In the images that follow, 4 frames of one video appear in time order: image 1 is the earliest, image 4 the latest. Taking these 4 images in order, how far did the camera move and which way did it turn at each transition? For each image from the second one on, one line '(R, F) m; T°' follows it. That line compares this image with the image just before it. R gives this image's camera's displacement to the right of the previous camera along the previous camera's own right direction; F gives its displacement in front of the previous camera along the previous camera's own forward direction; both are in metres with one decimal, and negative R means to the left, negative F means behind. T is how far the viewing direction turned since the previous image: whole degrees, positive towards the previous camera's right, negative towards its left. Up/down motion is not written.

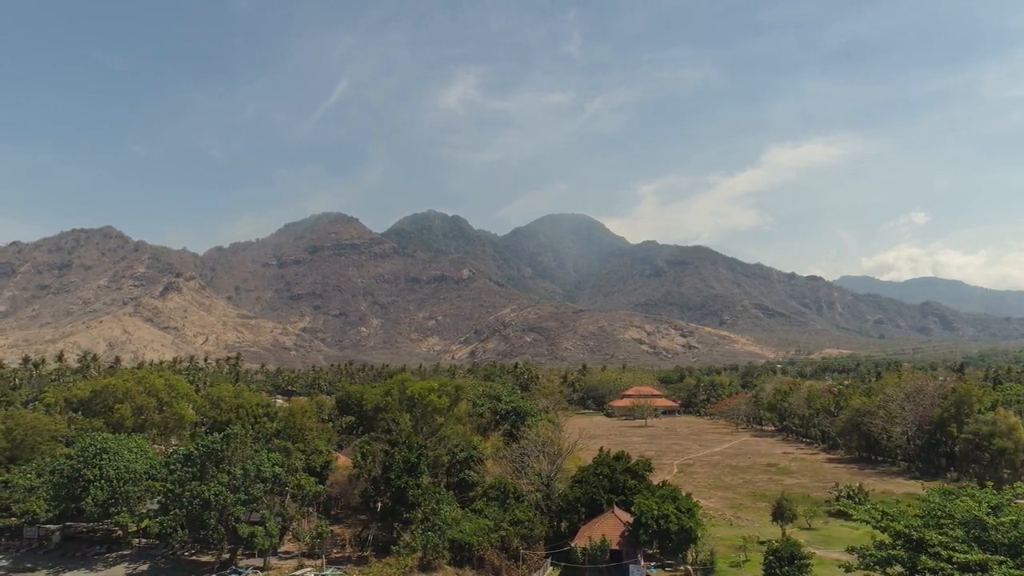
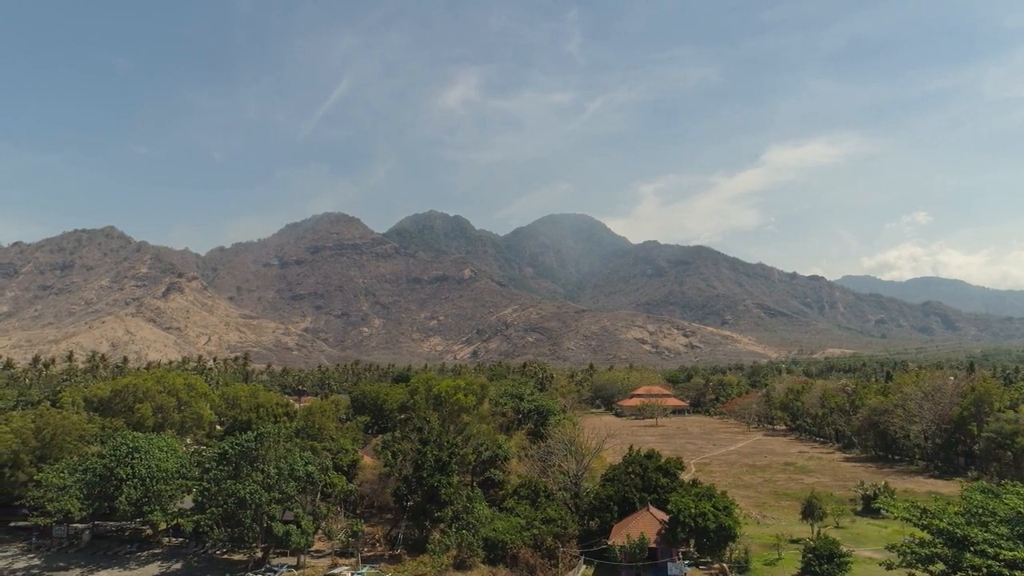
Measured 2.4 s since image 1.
(-1.7, 0.0) m; 0°
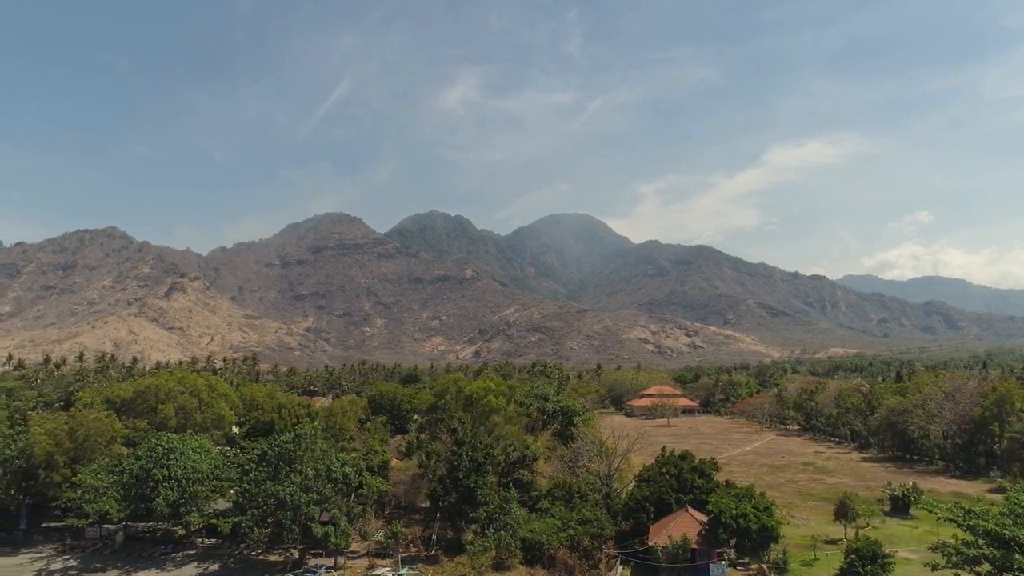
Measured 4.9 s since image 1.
(-1.9, 0.0) m; 0°
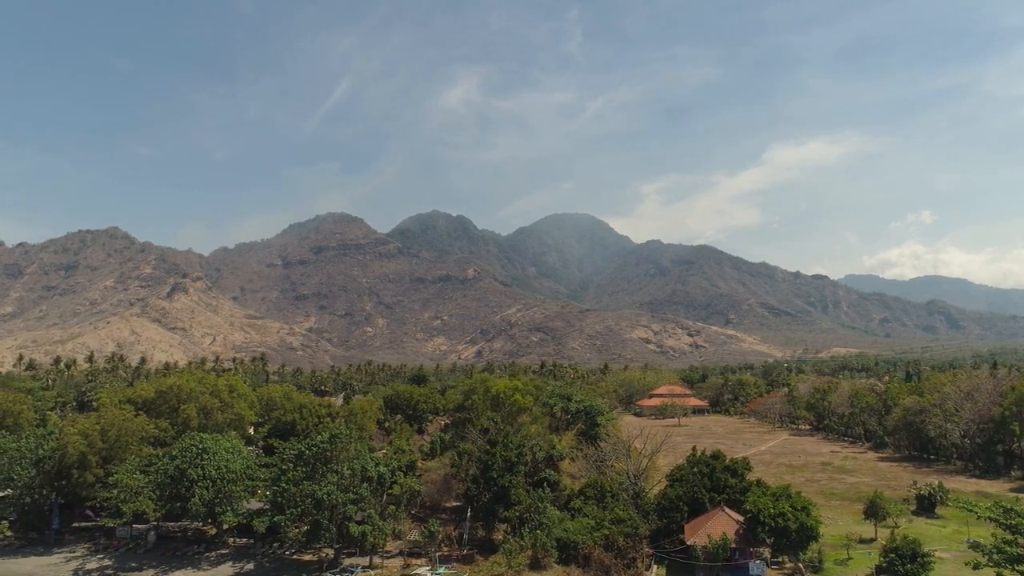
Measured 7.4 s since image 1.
(-1.7, -0.1) m; 0°
